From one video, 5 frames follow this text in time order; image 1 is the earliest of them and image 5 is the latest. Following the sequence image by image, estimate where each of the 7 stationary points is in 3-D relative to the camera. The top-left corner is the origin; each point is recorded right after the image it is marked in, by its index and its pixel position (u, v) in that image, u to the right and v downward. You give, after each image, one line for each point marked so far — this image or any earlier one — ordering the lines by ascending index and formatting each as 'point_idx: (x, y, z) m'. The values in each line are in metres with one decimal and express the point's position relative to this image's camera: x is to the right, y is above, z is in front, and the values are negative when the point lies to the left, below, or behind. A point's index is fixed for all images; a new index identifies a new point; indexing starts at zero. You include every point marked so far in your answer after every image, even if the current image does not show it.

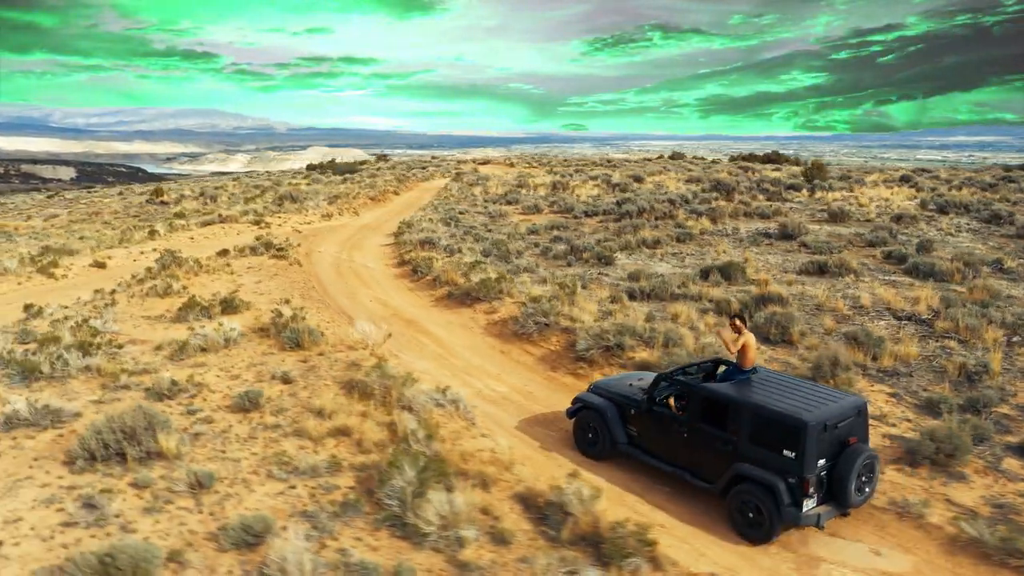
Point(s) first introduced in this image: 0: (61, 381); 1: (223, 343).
0: (-5.6, -1.2, +10.3) m
1: (-4.1, -0.8, +11.8) m
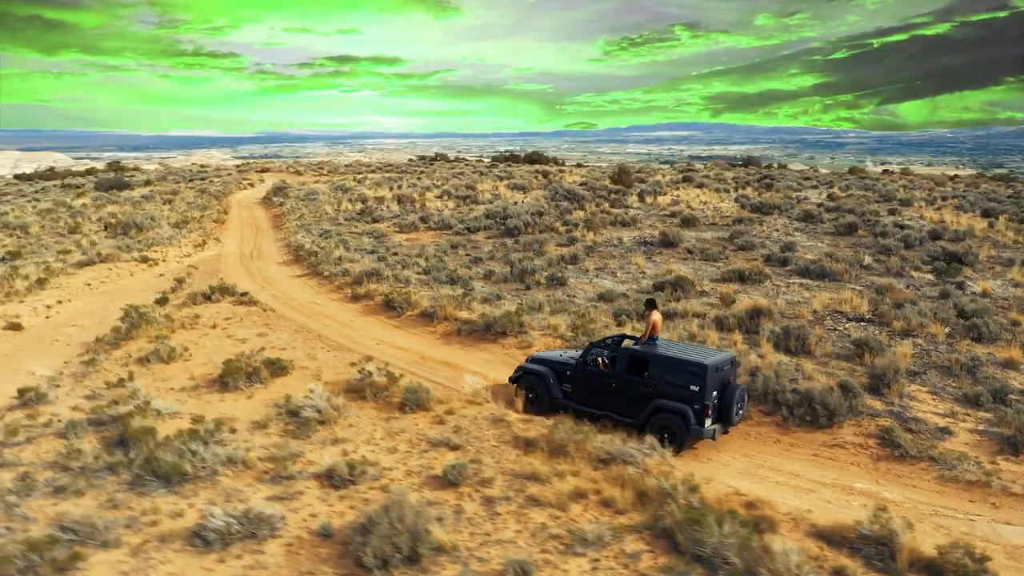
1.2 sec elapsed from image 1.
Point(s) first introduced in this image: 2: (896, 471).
0: (-3.3, -2.1, +9.1) m
1: (-2.3, -1.6, +11.0) m
2: (+5.0, -2.4, +10.7) m
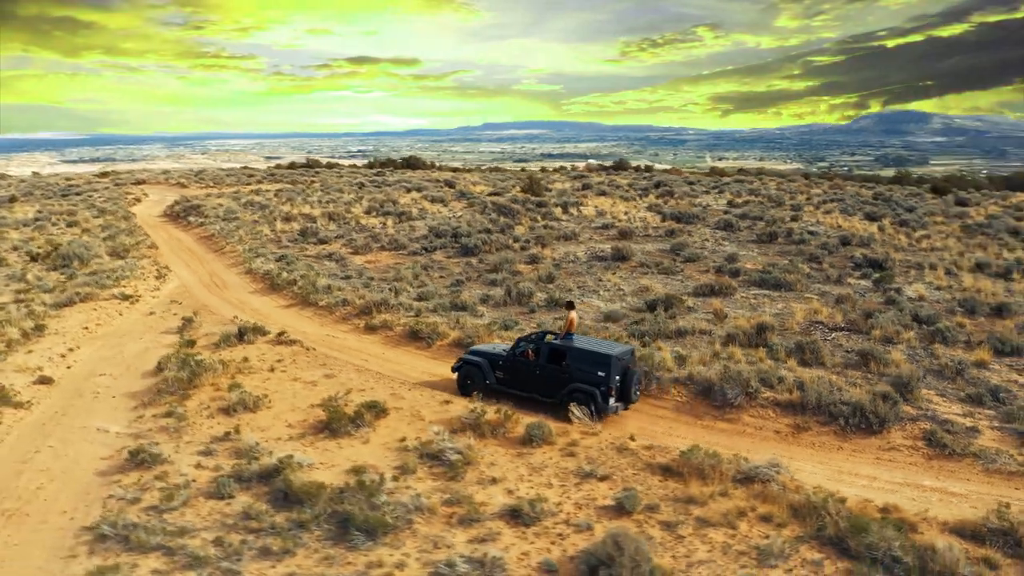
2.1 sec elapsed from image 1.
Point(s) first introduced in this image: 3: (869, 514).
0: (-1.2, -2.8, +9.7) m
1: (-0.6, -2.3, +11.7) m
2: (+6.7, -2.8, +12.6) m
3: (+4.4, -2.8, +10.0) m
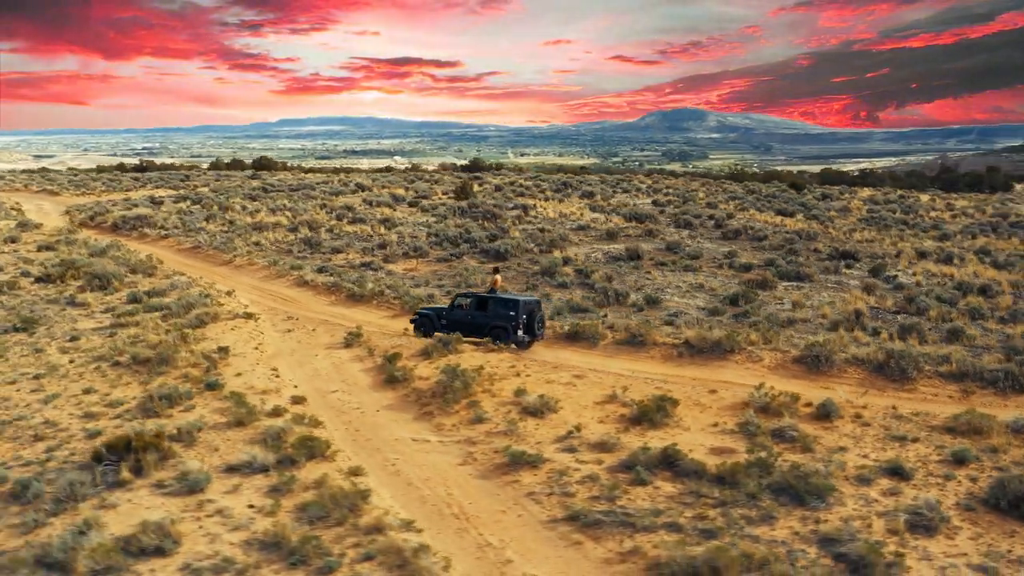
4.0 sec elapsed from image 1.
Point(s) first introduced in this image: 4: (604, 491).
0: (+4.7, -2.9, +11.8) m
1: (+4.8, -2.4, +13.9) m
2: (+11.7, -2.5, +16.5) m
3: (+10.0, -2.6, +13.4) m
4: (+1.3, -3.0, +12.0) m
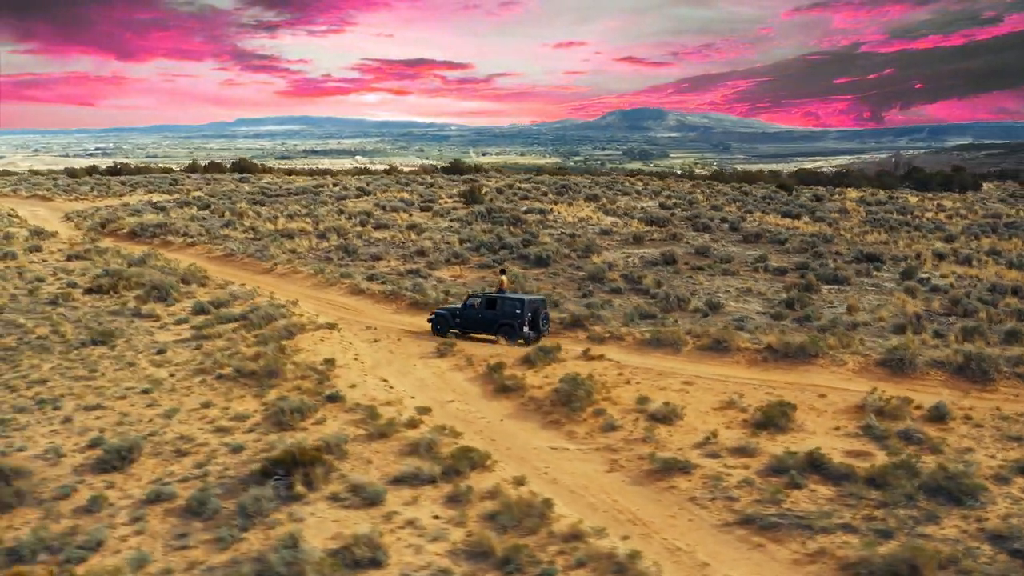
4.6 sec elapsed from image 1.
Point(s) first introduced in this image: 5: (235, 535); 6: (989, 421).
0: (+7.2, -3.1, +12.6) m
1: (+7.2, -2.5, +14.7) m
2: (+14.0, -2.6, +17.6) m
3: (+12.4, -2.7, +14.4) m
4: (+3.9, -3.2, +12.6) m
5: (-3.9, -3.5, +11.5) m
6: (+8.9, -2.4, +15.4) m
